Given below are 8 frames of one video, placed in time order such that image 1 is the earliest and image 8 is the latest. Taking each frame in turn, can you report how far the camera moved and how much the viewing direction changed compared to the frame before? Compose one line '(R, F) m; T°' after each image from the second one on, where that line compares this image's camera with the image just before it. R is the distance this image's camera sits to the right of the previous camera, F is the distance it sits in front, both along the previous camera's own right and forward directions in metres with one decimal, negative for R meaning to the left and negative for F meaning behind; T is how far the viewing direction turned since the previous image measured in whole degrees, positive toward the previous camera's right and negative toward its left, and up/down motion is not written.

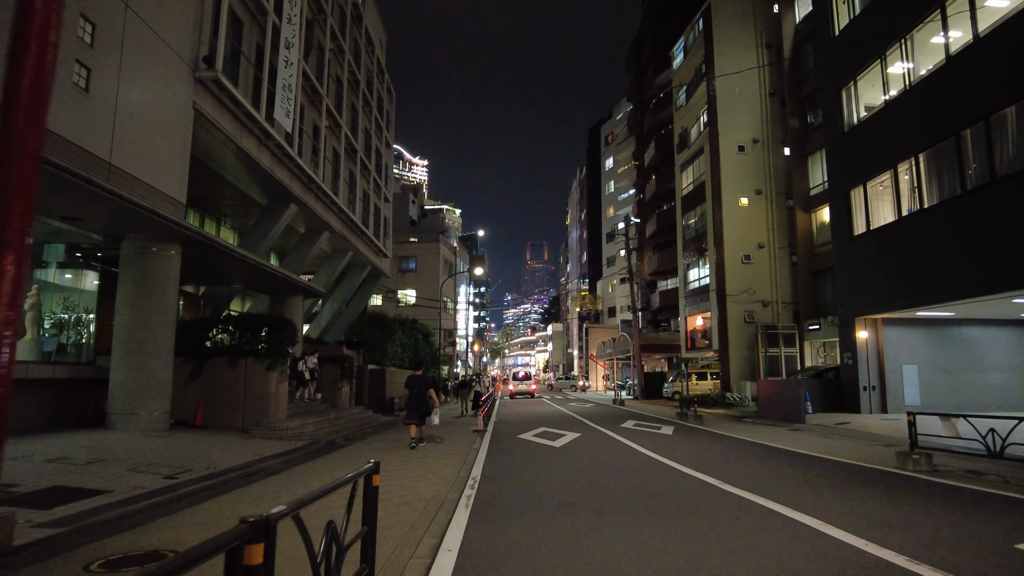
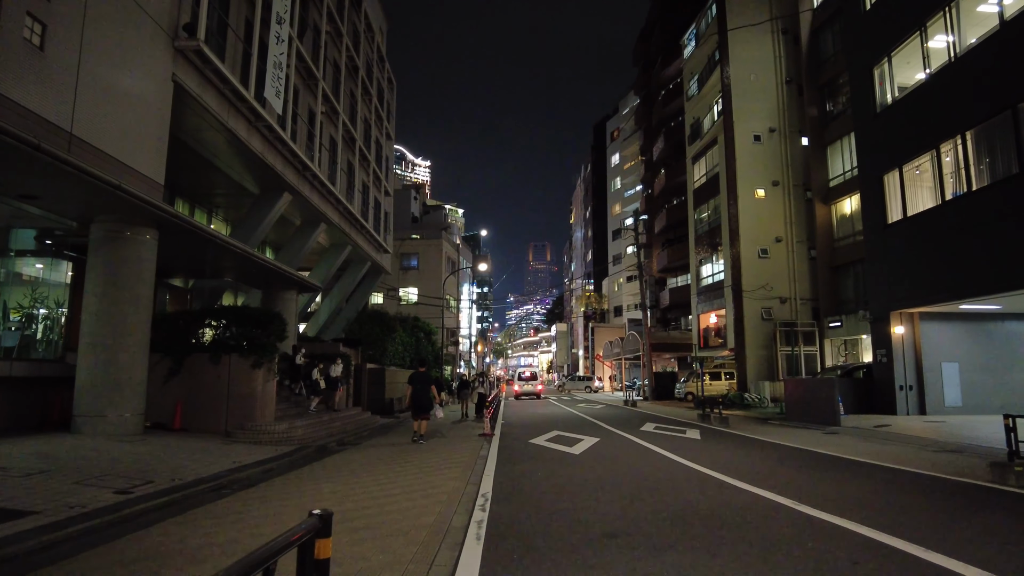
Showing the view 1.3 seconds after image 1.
(-0.2, +1.4) m; 0°
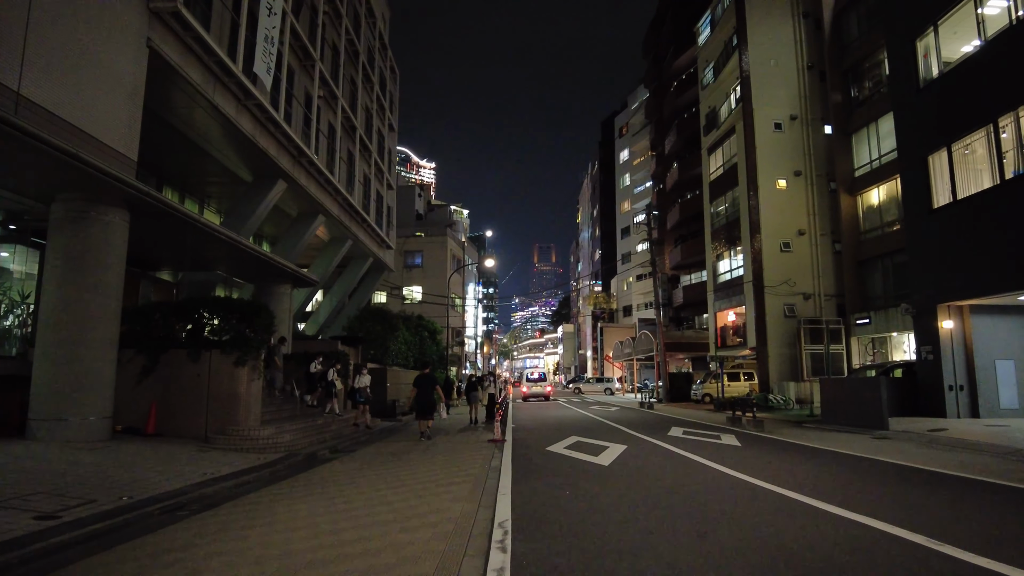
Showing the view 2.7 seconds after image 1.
(-0.2, +1.5) m; 0°
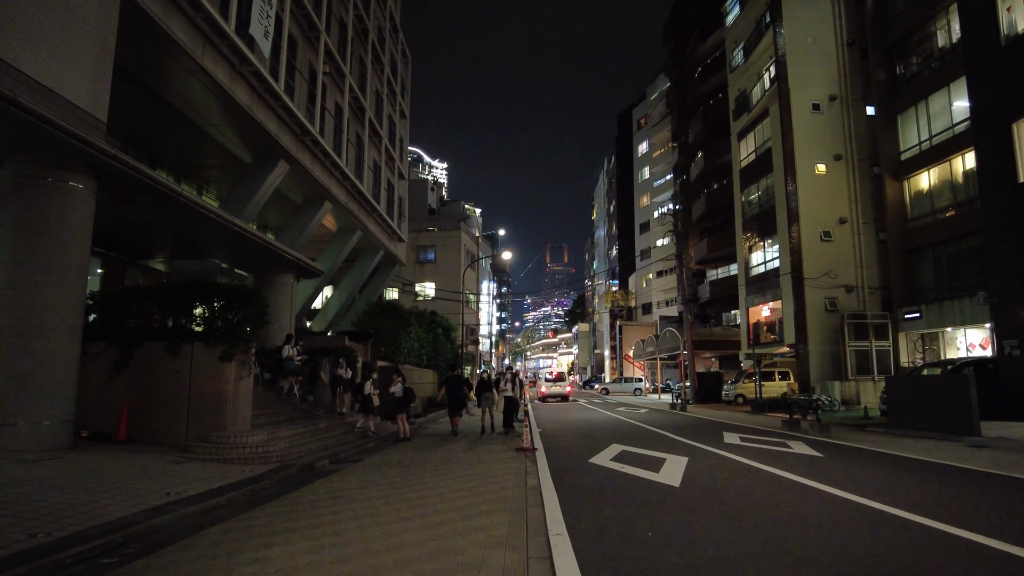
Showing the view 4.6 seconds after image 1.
(-0.3, +1.9) m; -1°
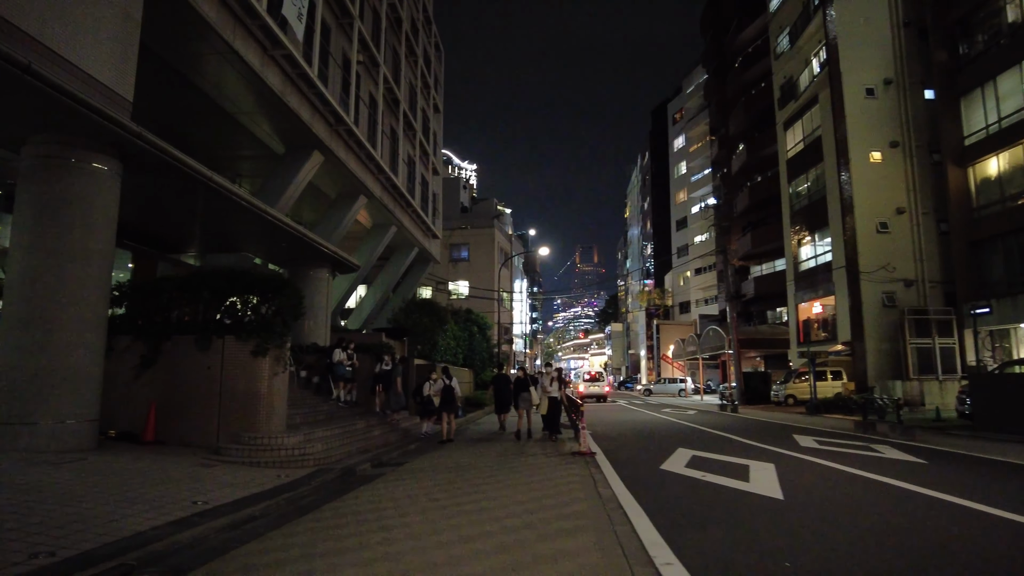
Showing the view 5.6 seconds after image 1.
(-0.4, +0.9) m; -2°
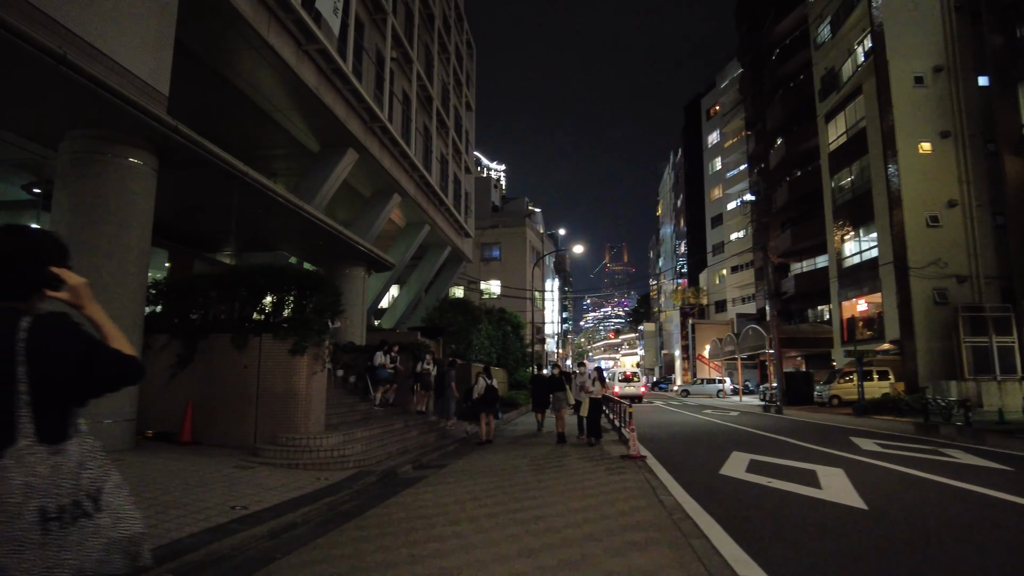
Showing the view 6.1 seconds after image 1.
(-0.2, +0.4) m; -2°
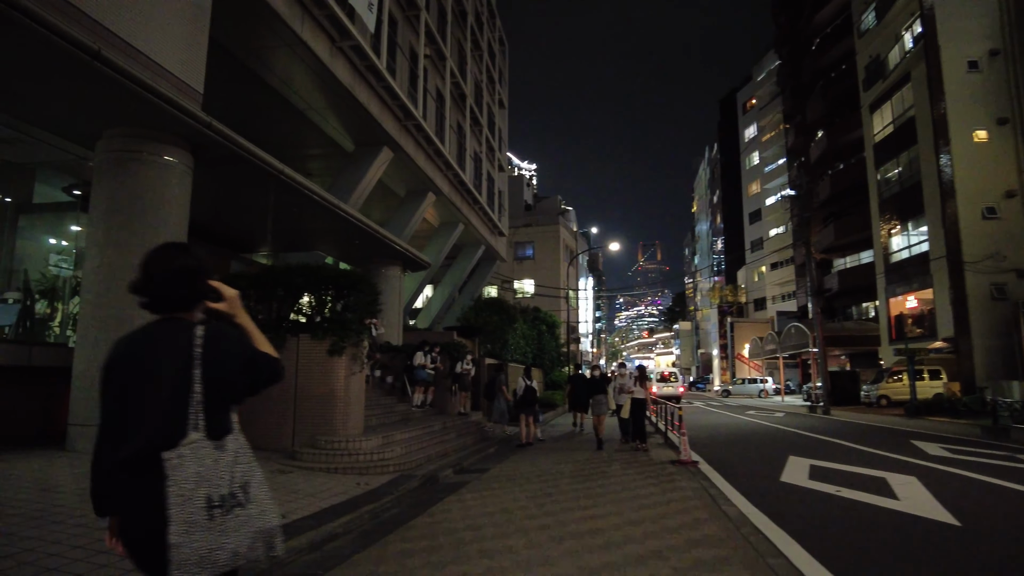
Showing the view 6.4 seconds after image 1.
(-0.1, +0.3) m; -3°
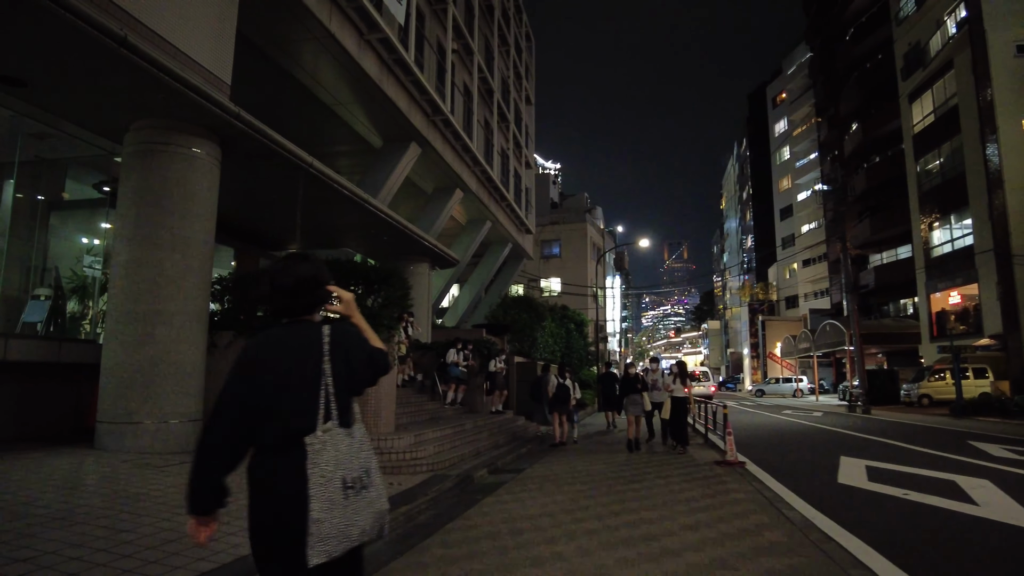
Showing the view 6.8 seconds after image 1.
(-0.1, +0.3) m; -2°
